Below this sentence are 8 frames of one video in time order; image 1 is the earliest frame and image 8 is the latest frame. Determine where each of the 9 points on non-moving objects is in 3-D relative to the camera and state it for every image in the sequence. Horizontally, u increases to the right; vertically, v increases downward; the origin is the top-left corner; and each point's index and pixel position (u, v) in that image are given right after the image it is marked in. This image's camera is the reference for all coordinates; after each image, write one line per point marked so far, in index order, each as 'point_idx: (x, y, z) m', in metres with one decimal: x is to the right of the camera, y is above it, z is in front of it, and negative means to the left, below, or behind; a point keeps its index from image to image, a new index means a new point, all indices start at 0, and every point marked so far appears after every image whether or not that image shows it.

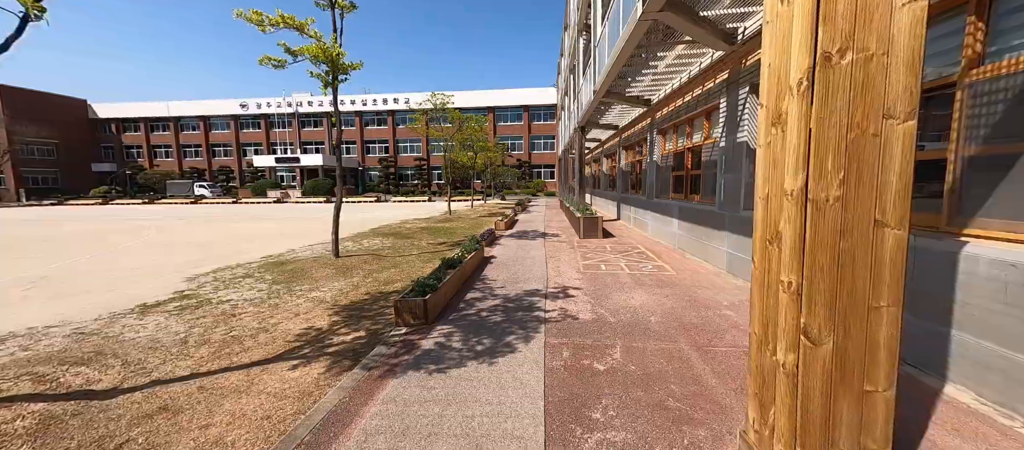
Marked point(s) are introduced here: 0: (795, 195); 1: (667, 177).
0: (+1.4, +0.1, +1.7) m
1: (+4.5, +1.4, +9.9) m
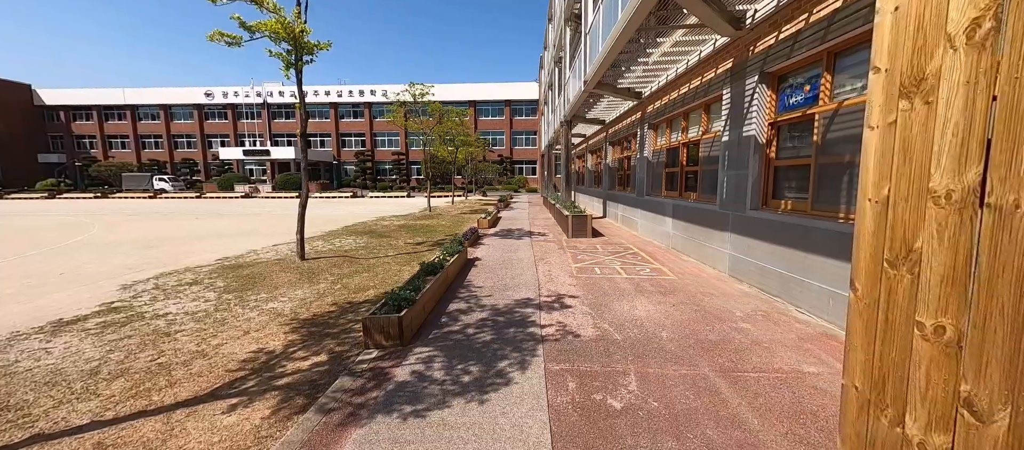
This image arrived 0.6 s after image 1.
0: (+1.4, +0.1, +1.1) m
1: (+4.1, +1.4, +9.5) m
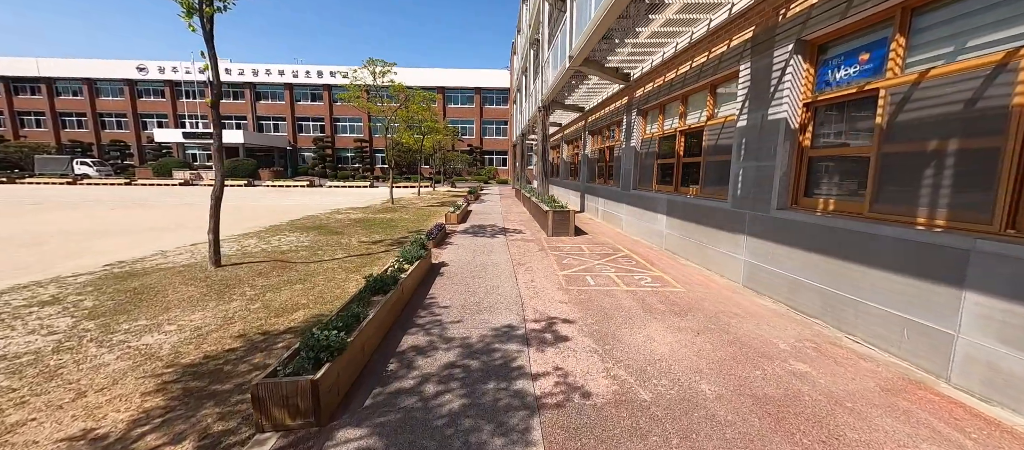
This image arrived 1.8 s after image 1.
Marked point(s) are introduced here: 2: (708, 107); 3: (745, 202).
0: (+1.5, 0.0, 0.0) m
1: (+3.4, +1.5, +8.6) m
2: (+3.6, +2.1, +6.2) m
3: (+3.4, +0.3, +5.1) m
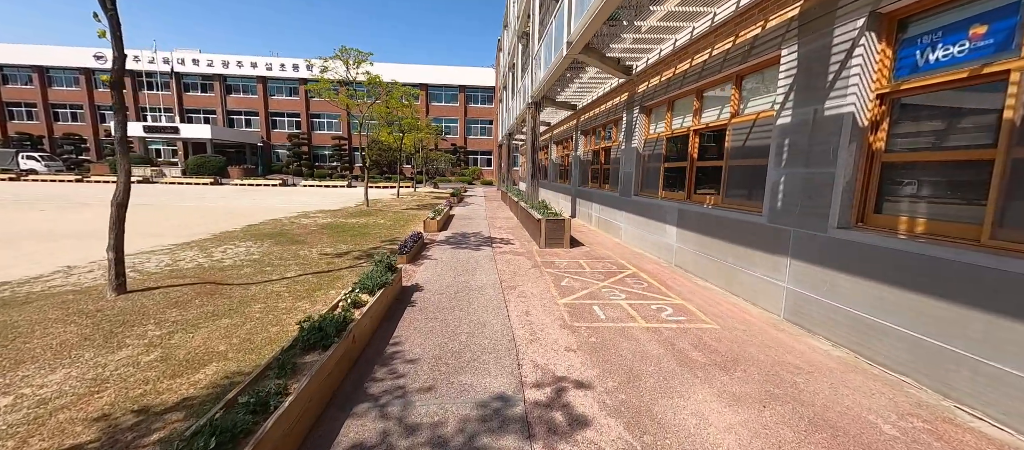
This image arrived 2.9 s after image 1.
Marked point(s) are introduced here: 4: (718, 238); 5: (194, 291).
0: (+1.6, -0.3, -1.0) m
1: (+3.2, +1.2, +7.6) m
2: (+3.4, +1.9, +5.3) m
3: (+3.3, +0.1, +4.1) m
4: (+3.1, -0.2, +5.3) m
5: (-4.5, -0.9, +4.8) m
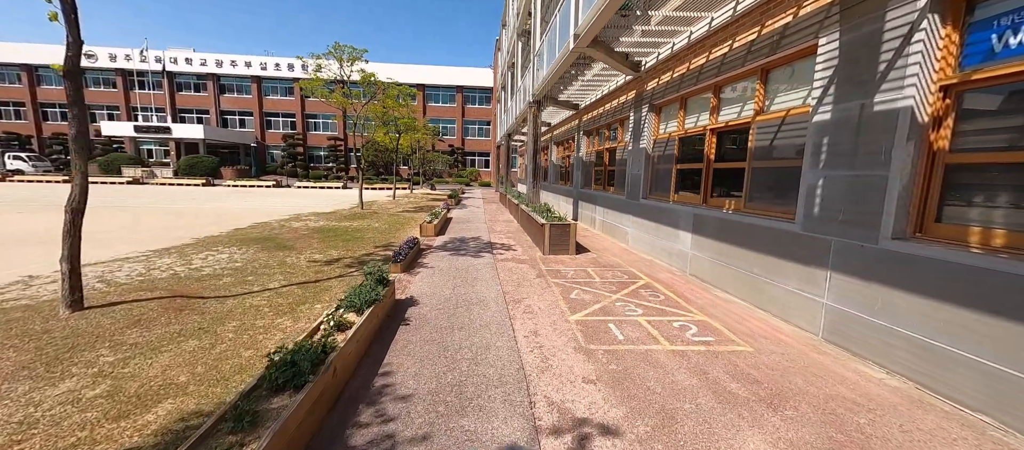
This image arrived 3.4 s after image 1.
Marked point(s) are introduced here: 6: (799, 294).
0: (+1.7, -0.3, -1.5) m
1: (+3.2, +1.1, +7.2) m
2: (+3.5, +1.8, +4.9) m
3: (+3.4, 0.0, +3.7) m
4: (+3.2, -0.3, +4.8) m
5: (-4.4, -1.0, +4.3) m
6: (+3.3, -0.8, +4.0) m
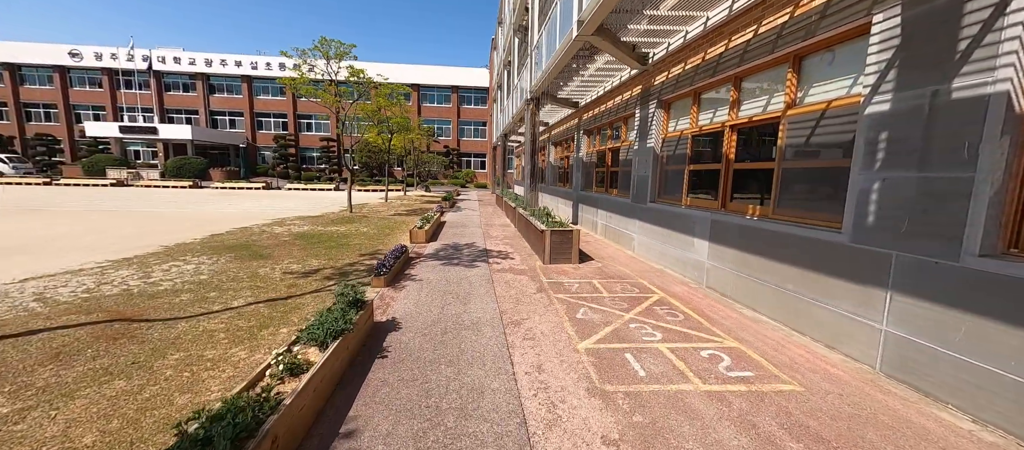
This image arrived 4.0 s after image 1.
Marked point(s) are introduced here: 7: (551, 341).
0: (+1.8, -0.4, -2.1) m
1: (+3.2, +1.0, +6.6) m
2: (+3.4, +1.7, +4.3) m
3: (+3.3, -0.1, +3.1) m
4: (+3.2, -0.4, +4.2) m
5: (-4.4, -1.2, +3.6) m
6: (+3.3, -0.9, +3.4) m
7: (+0.4, -1.2, +3.6) m
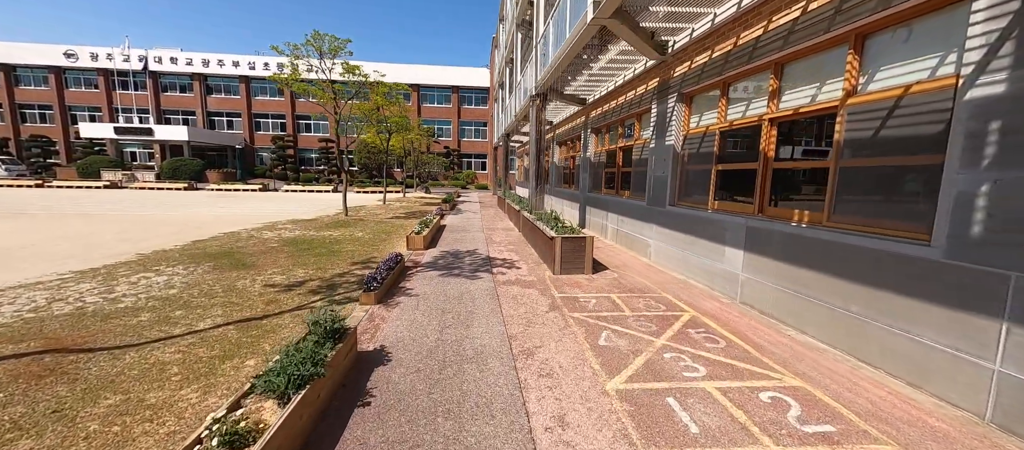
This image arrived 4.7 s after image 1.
0: (+1.9, -0.5, -2.7) m
1: (+3.3, +0.9, +5.9) m
2: (+3.5, +1.6, +3.7) m
3: (+3.5, -0.2, +2.4) m
4: (+3.3, -0.5, +3.6) m
5: (-4.3, -1.3, +3.0) m
6: (+3.4, -1.0, +2.7) m
7: (+0.5, -1.3, +2.9) m
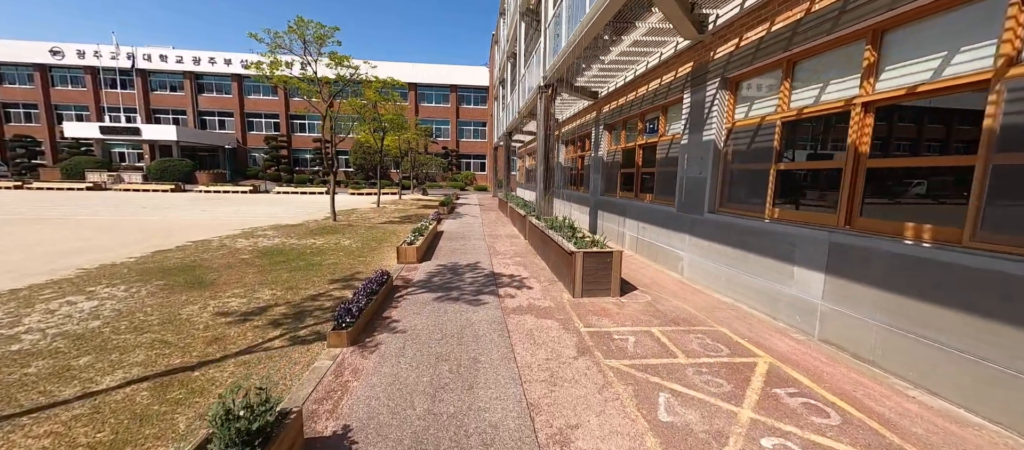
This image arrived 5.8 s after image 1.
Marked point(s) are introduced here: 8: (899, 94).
0: (+2.1, -0.7, -3.8) m
1: (+3.4, +0.7, +4.9) m
2: (+3.7, +1.4, +2.6) m
3: (+3.6, -0.4, +1.4) m
4: (+3.5, -0.7, +2.5) m
5: (-4.1, -1.4, +1.9) m
6: (+3.6, -1.2, +1.6) m
7: (+0.7, -1.5, +1.8) m
8: (+3.6, +1.3, +3.2) m
